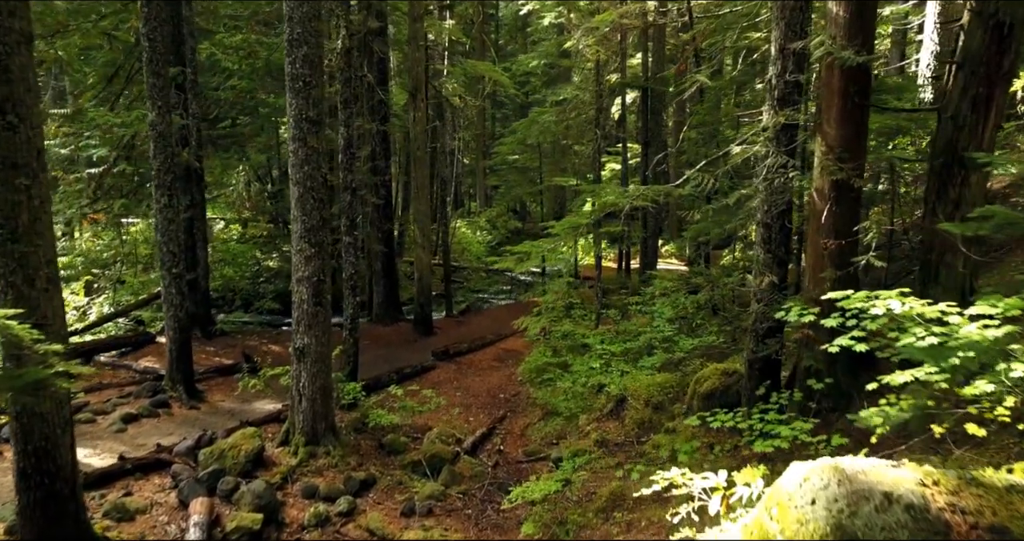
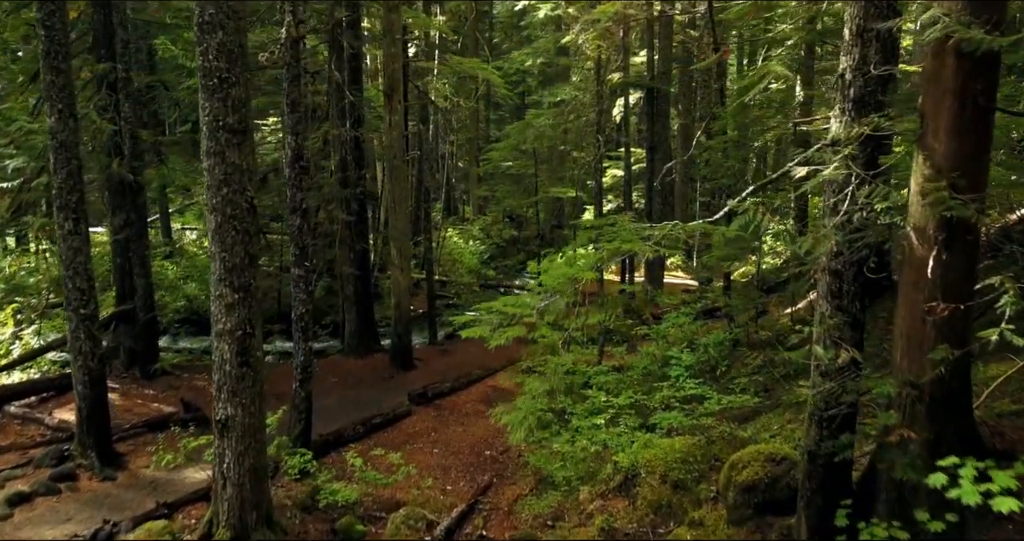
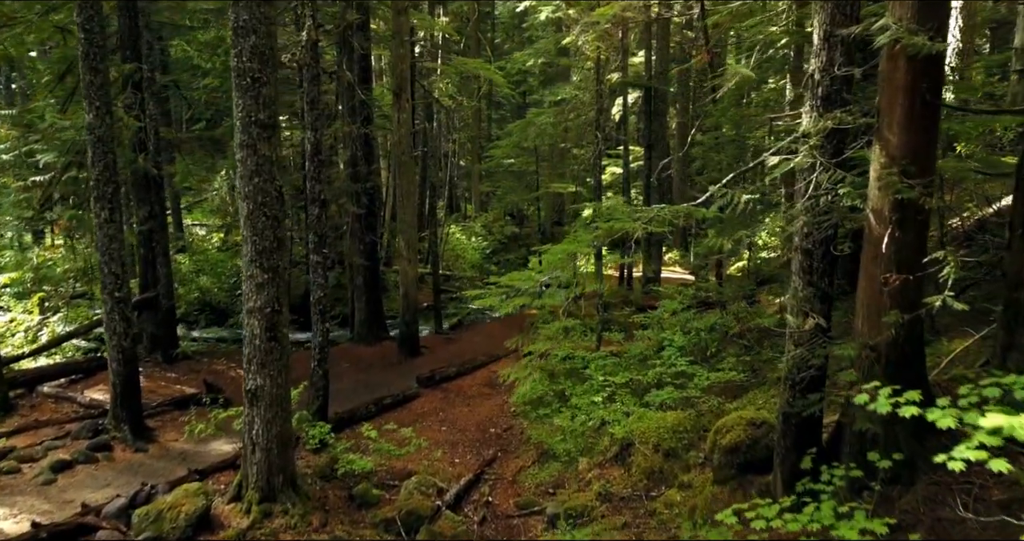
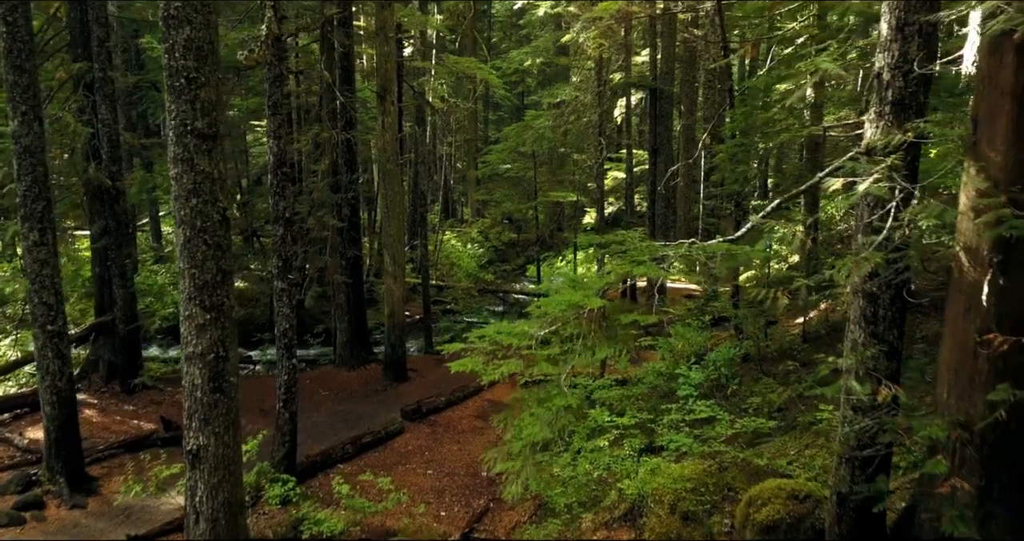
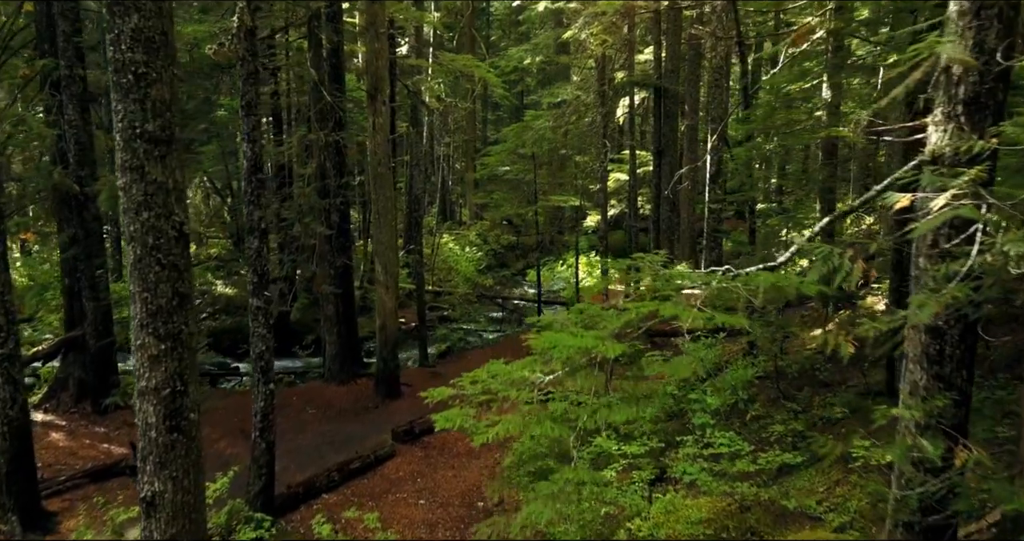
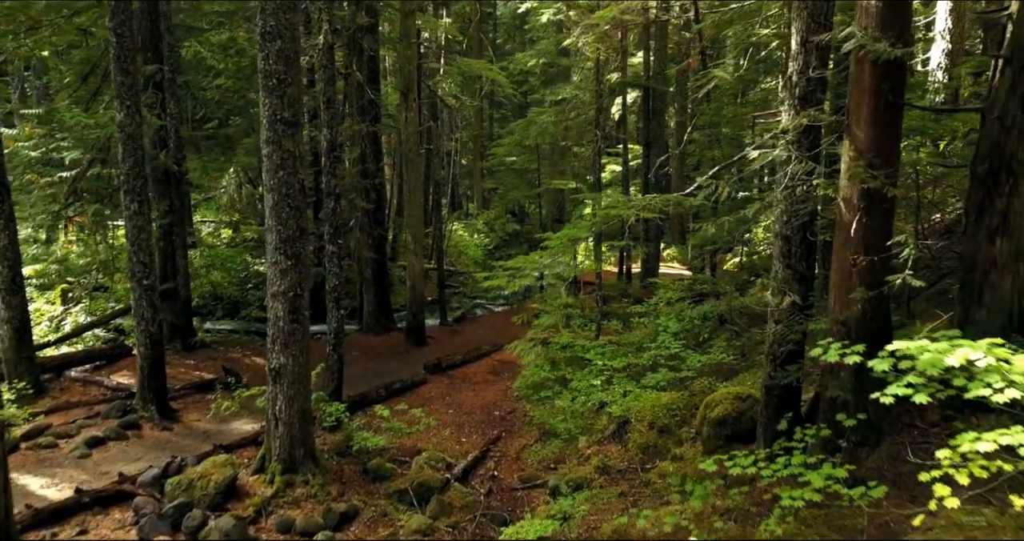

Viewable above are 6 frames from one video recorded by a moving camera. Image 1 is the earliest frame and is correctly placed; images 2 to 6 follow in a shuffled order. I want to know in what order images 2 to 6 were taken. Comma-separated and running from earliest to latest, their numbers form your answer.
6, 3, 2, 4, 5
